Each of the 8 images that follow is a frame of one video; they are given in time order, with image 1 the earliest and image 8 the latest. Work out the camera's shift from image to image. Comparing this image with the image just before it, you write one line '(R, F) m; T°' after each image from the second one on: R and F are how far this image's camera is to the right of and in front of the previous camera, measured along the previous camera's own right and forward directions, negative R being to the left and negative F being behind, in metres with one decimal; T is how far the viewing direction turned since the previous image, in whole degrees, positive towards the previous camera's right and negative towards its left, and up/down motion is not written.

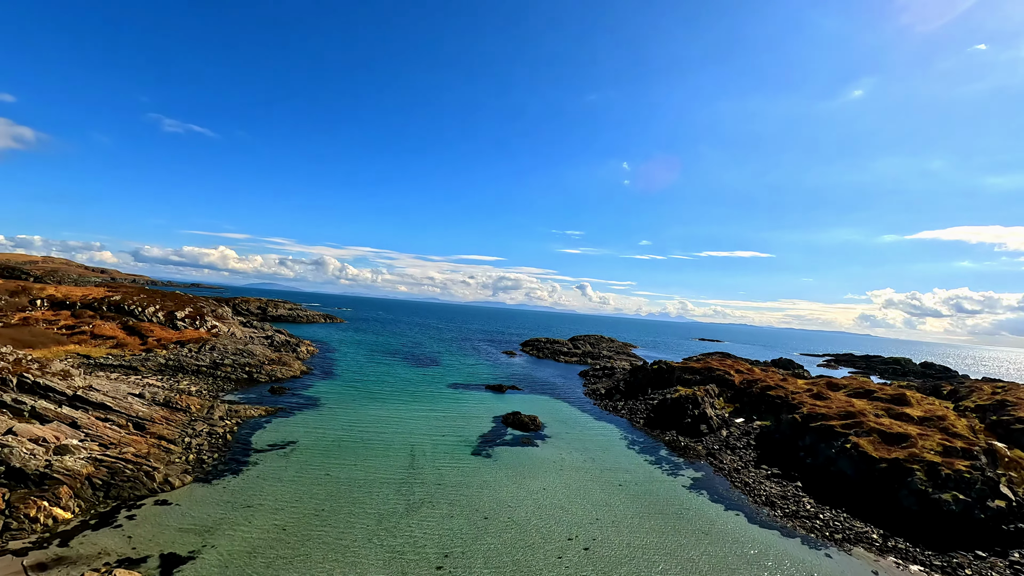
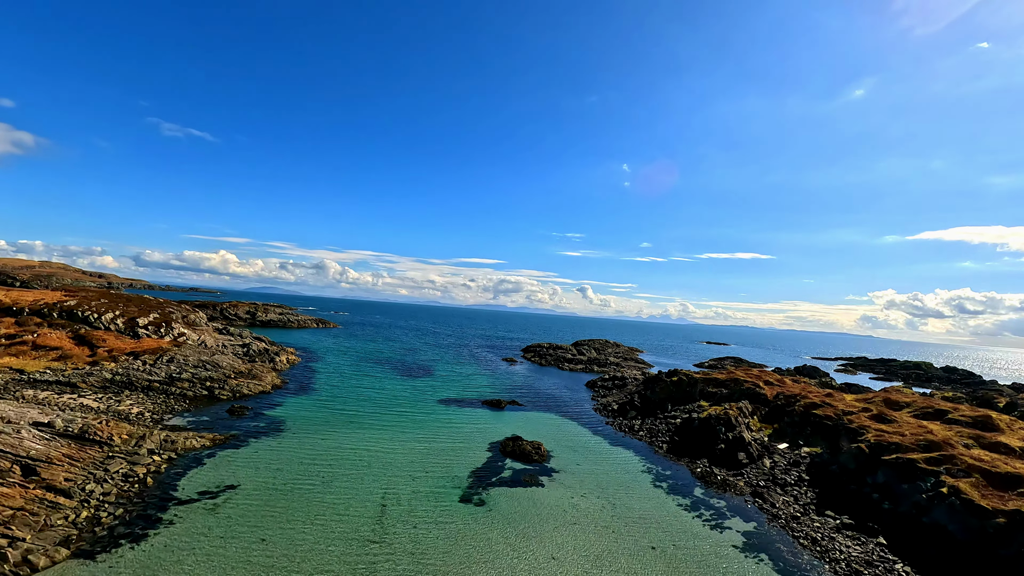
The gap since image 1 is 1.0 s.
(+0.2, +7.3) m; 0°
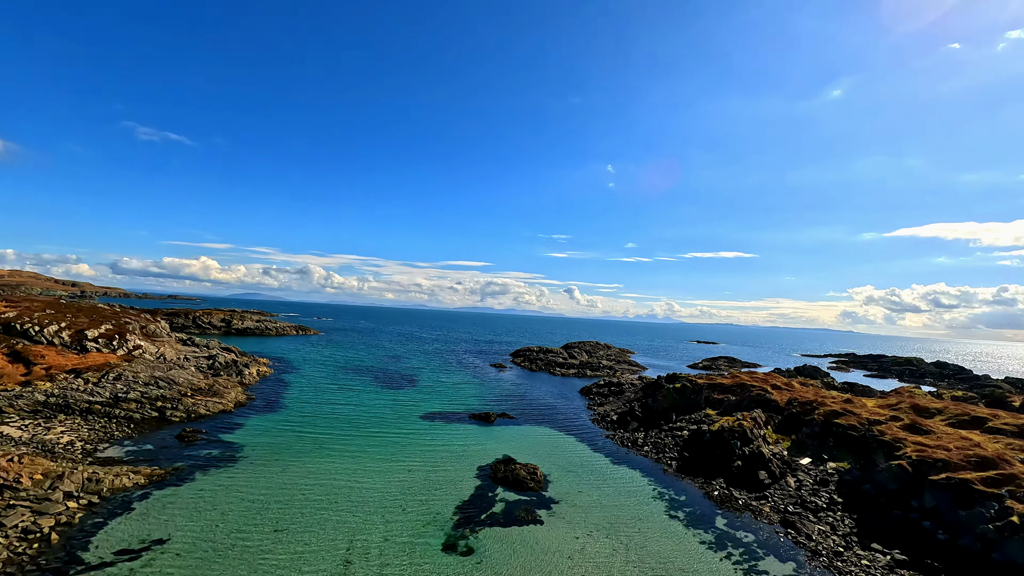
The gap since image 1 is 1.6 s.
(-0.1, +4.6) m; +2°
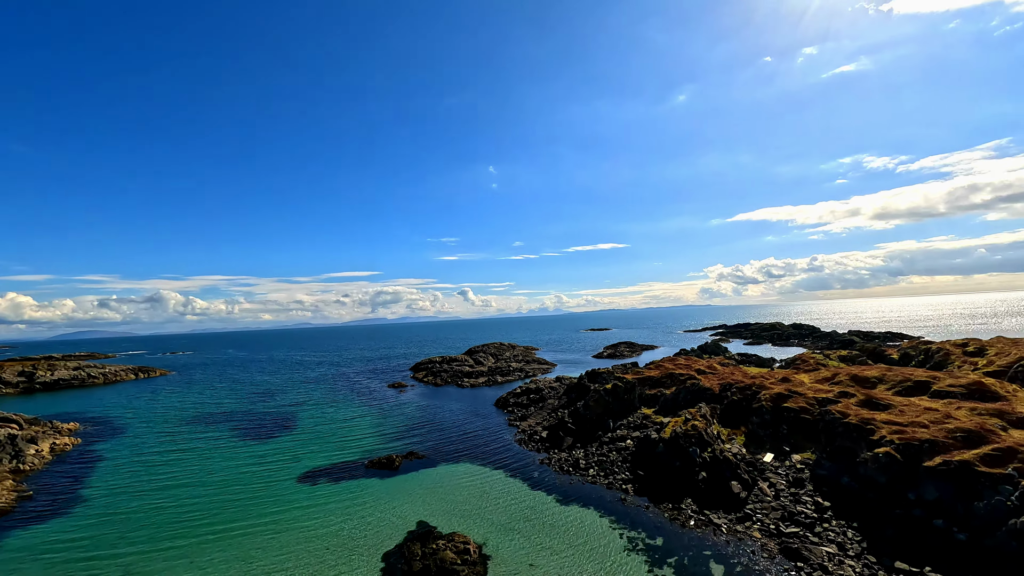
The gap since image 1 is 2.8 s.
(-0.3, +9.1) m; +14°
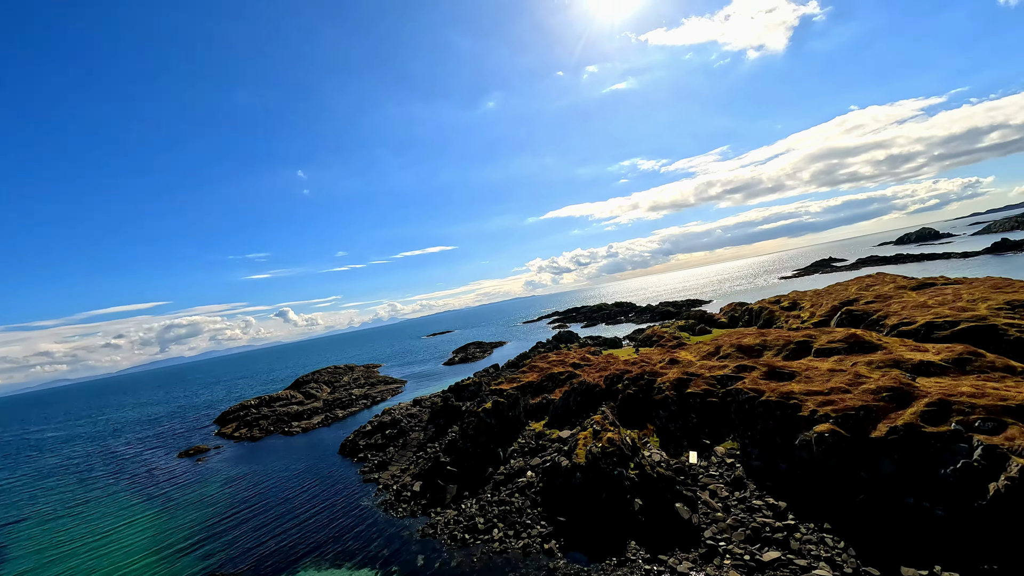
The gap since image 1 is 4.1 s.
(-0.7, +9.8) m; +21°
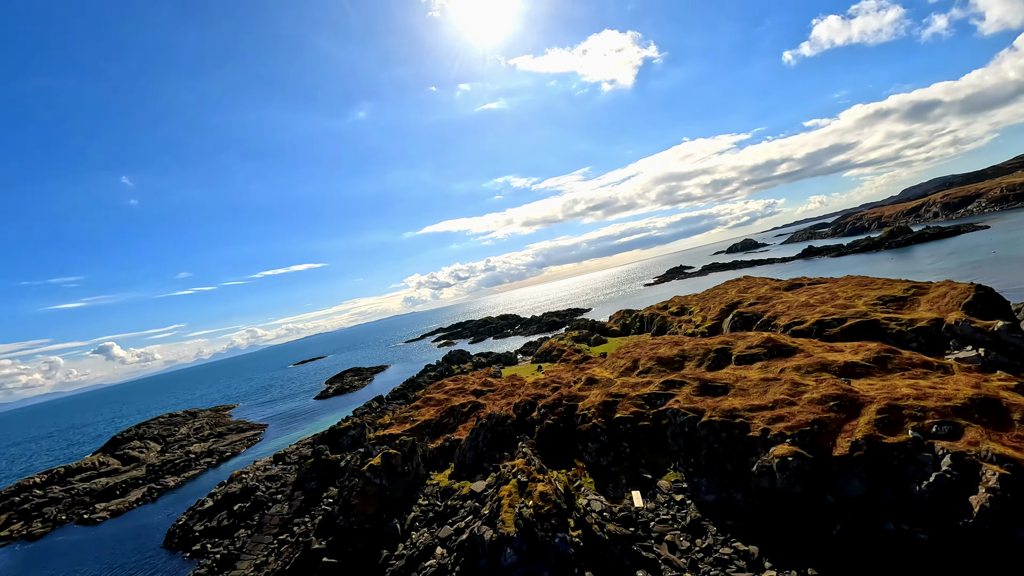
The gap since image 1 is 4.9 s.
(-0.7, +6.2) m; +15°
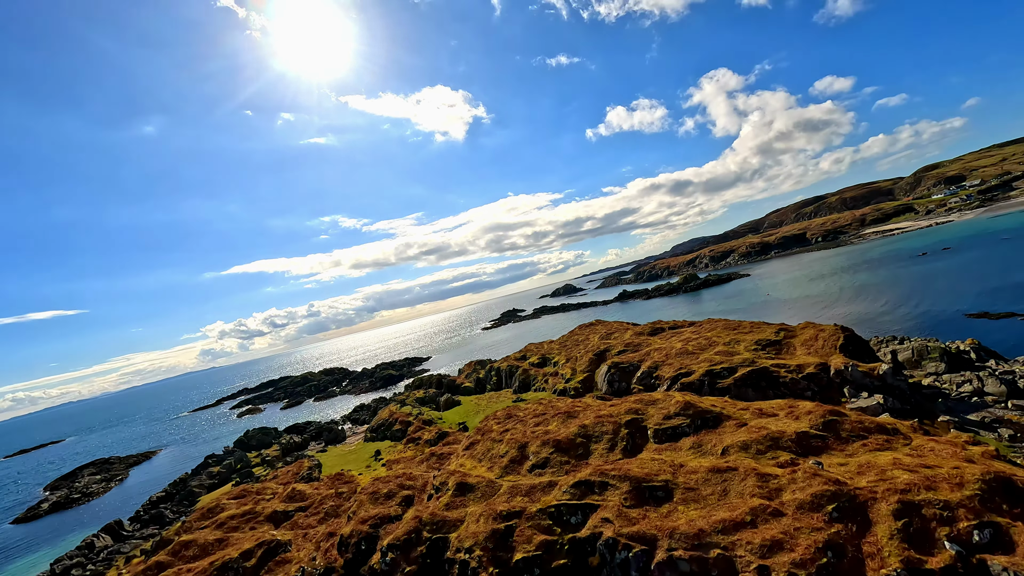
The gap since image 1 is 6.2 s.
(+0.1, +10.3) m; +21°
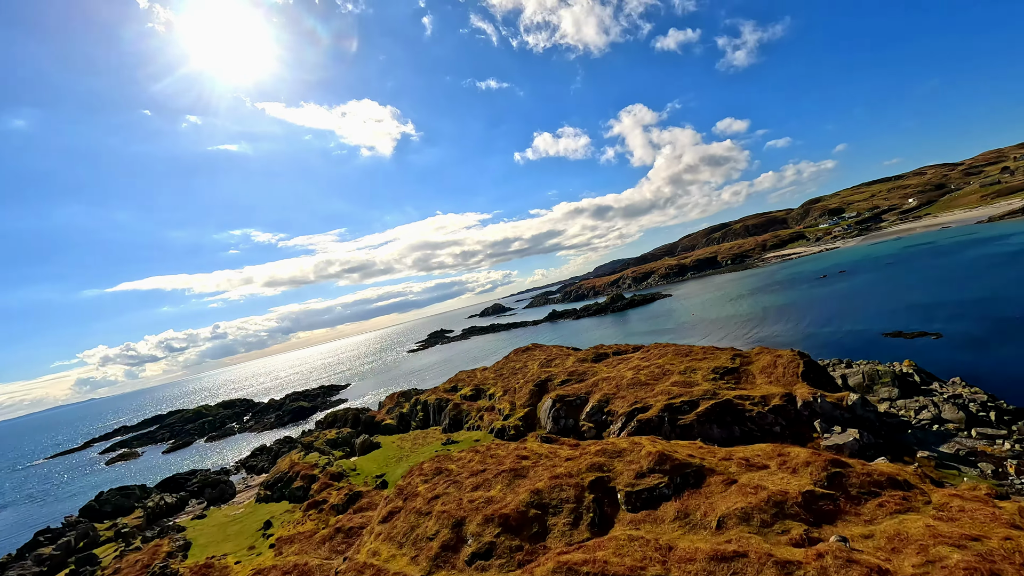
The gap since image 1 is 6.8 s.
(-0.2, +5.1) m; +9°
